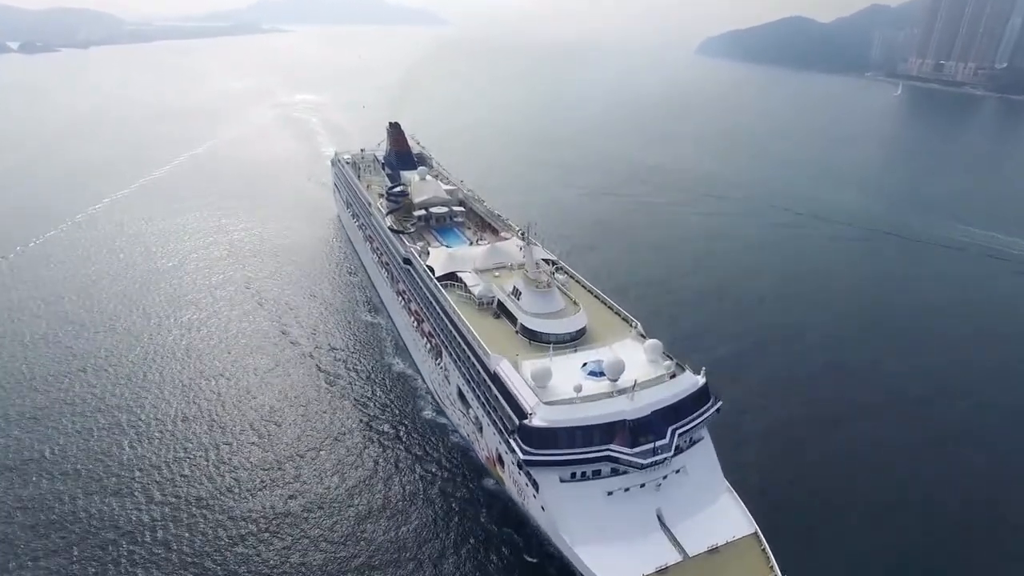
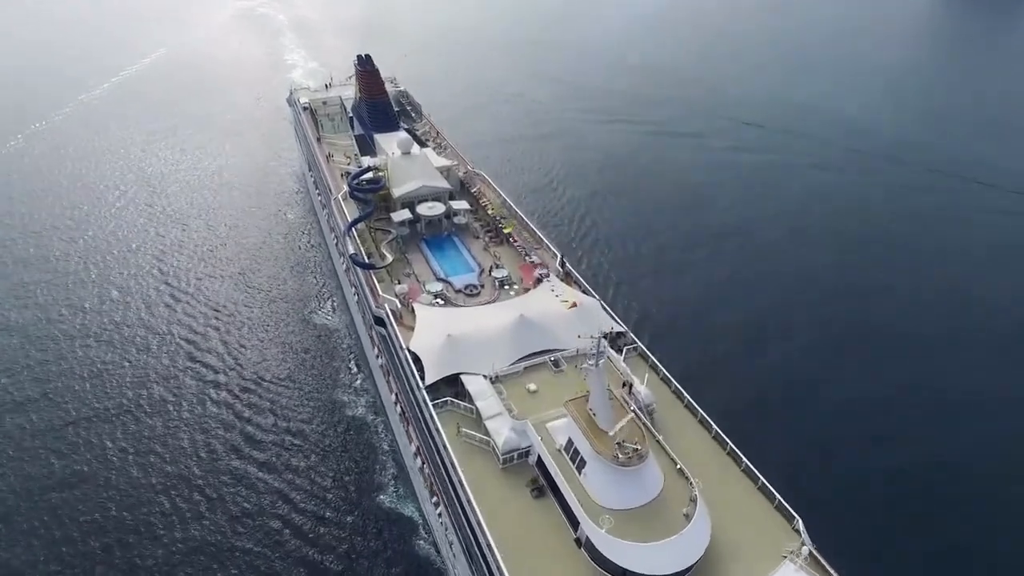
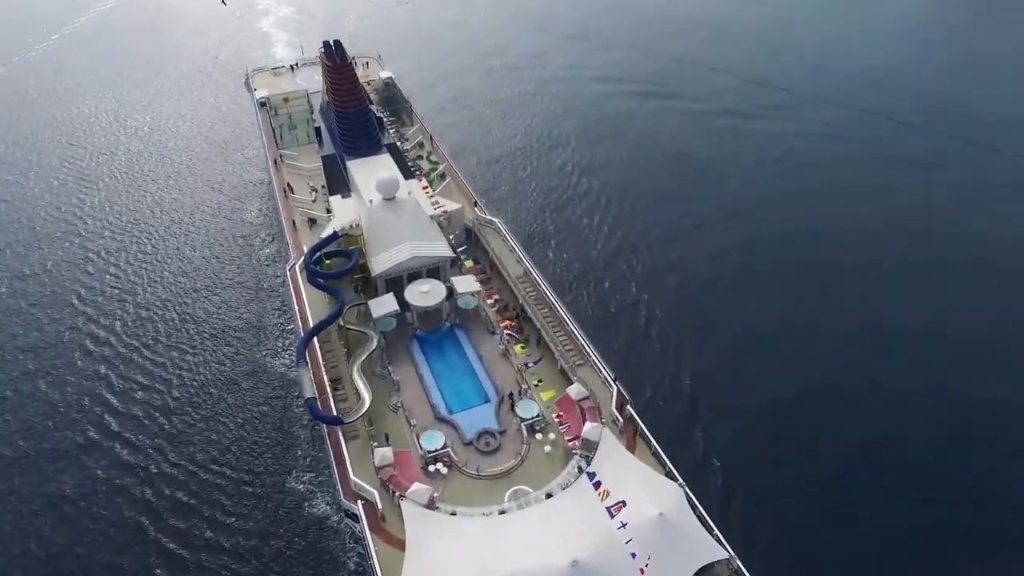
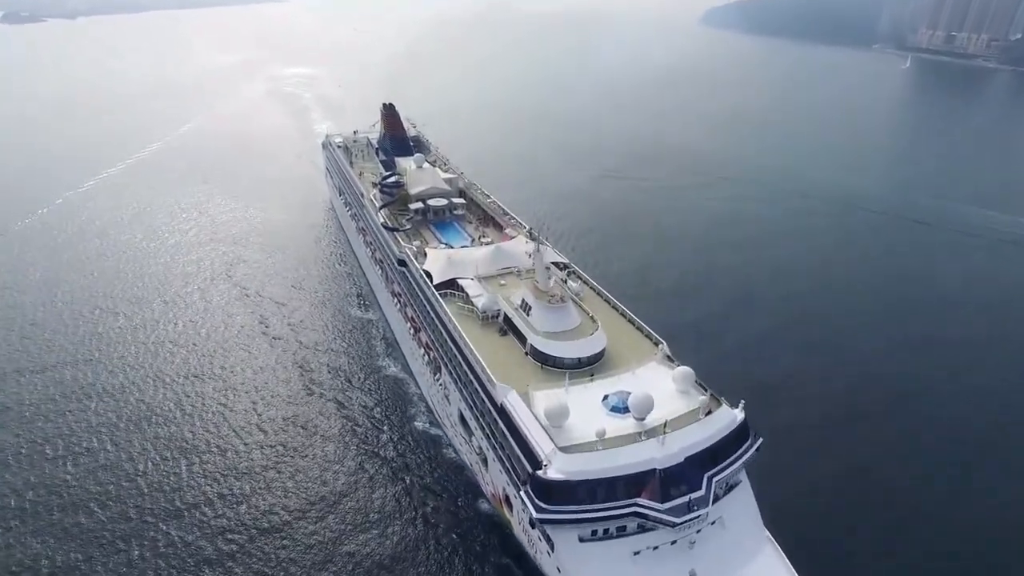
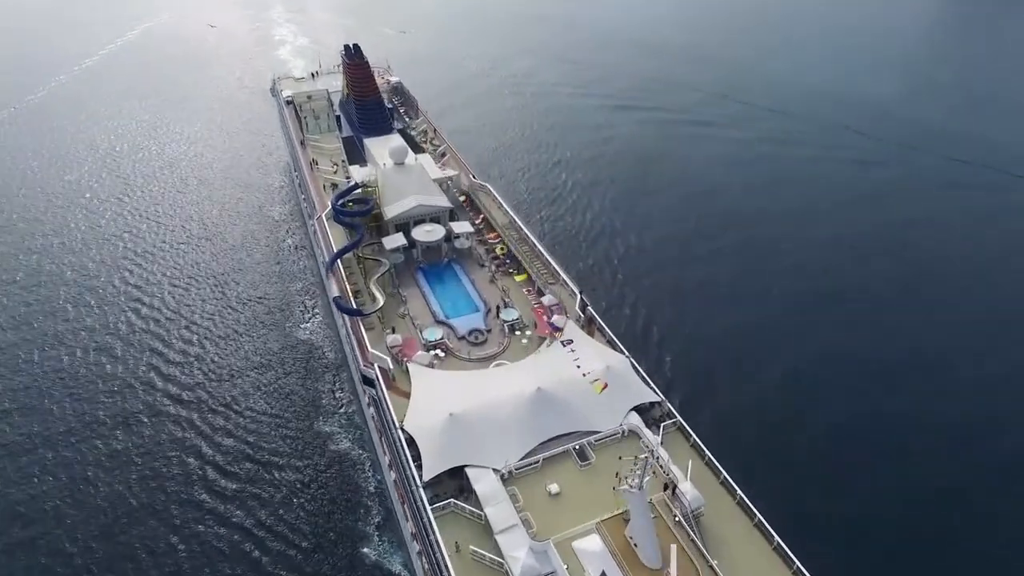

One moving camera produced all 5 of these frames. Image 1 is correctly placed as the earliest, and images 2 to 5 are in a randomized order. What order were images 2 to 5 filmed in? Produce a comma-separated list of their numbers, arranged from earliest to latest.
4, 2, 5, 3
